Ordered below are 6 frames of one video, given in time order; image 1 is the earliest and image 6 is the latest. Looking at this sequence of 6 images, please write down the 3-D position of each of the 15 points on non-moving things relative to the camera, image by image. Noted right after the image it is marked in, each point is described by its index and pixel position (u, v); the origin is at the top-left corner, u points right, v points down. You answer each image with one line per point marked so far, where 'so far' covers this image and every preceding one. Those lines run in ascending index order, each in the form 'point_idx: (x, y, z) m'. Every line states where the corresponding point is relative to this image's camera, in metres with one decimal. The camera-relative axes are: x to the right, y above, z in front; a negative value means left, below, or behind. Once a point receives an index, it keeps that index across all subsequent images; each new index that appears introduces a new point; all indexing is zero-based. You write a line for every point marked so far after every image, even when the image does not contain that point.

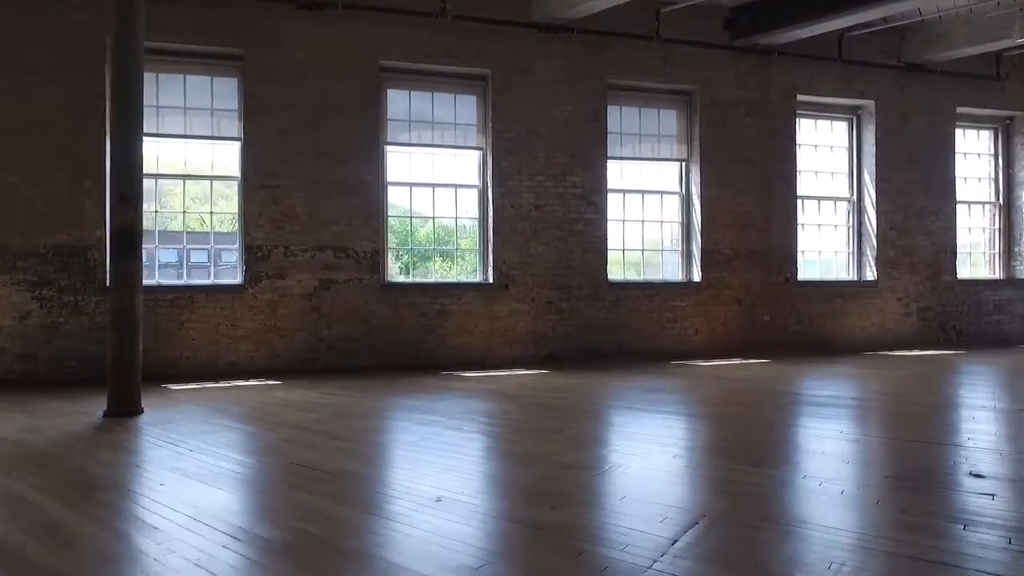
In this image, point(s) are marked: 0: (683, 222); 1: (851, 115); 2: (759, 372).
0: (+2.8, +1.1, +10.1) m
1: (+6.0, +3.0, +10.9) m
2: (+3.3, -1.1, +8.4) m
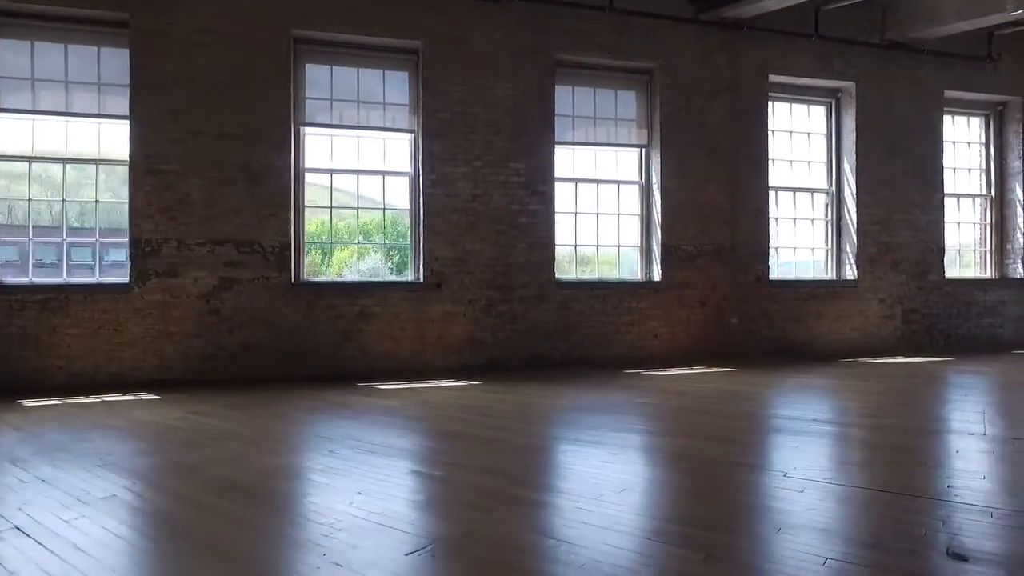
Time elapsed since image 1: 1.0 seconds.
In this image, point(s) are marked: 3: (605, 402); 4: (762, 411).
0: (+1.9, +1.1, +9.1) m
1: (+5.1, +3.0, +10.0) m
2: (+2.5, -1.1, +7.4) m
3: (+1.0, -1.1, +6.4) m
4: (+2.4, -1.1, +5.9) m
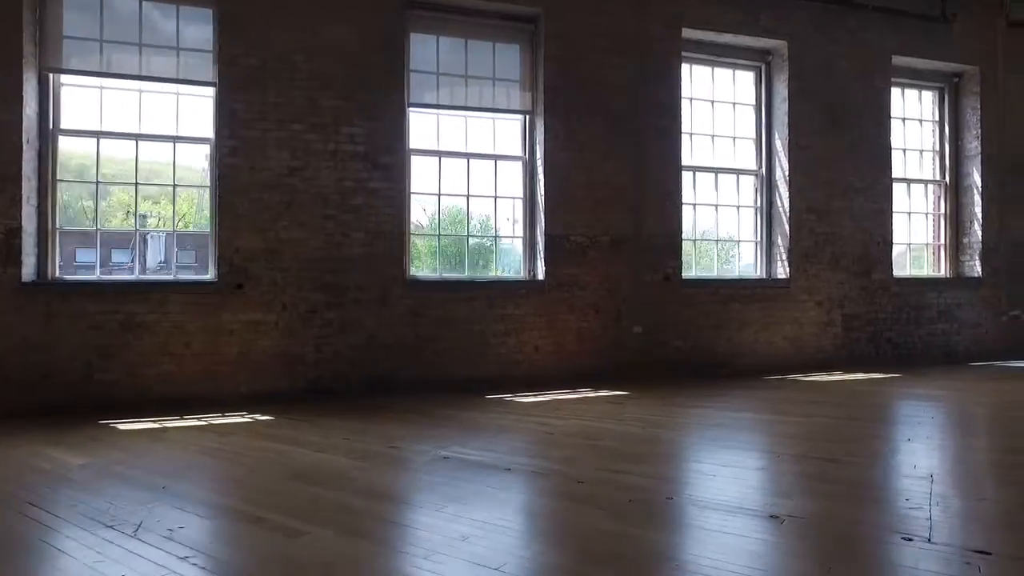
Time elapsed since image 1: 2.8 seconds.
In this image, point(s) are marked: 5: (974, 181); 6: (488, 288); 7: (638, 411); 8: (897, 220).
0: (+0.2, +1.1, +7.3) m
1: (+3.3, +3.0, +8.3) m
2: (+0.8, -1.1, +5.6) m
3: (-0.7, -1.1, +4.6) m
4: (+0.8, -1.1, +4.1) m
5: (+6.8, +1.6, +9.2) m
6: (-0.3, 0.0, +6.8) m
7: (+1.1, -1.1, +5.4) m
8: (+5.6, +1.0, +9.0) m
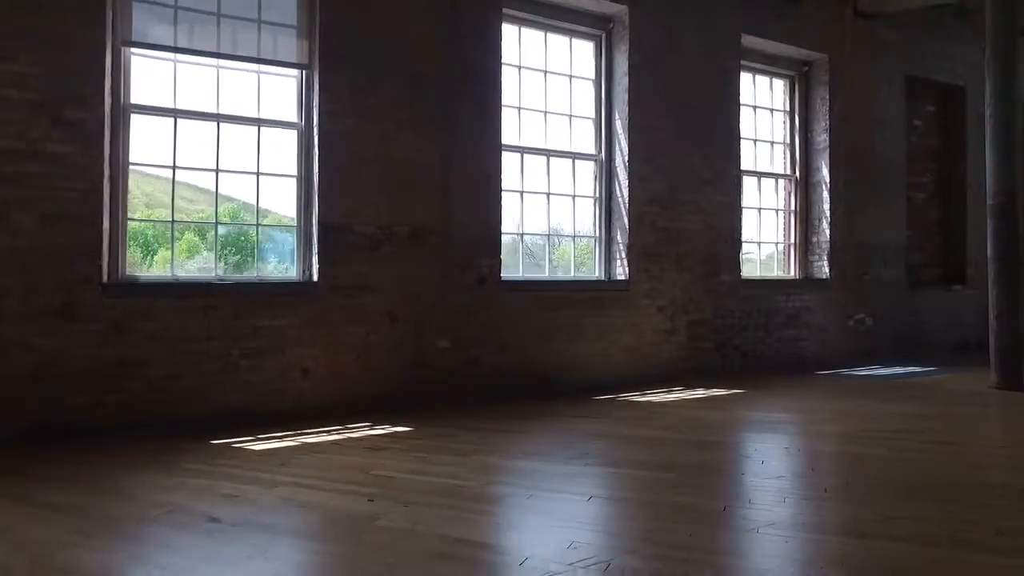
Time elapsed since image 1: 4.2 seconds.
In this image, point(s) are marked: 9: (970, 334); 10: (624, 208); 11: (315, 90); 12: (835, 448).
0: (-1.9, +1.0, +5.7) m
1: (+1.0, +3.0, +7.2) m
2: (-1.0, -1.1, +4.1) m
3: (-2.3, -1.2, +2.9) m
4: (-0.8, -1.1, +2.6) m
5: (+4.3, +1.6, +8.7) m
6: (-2.3, 0.0, +5.1) m
7: (-0.7, -1.1, +4.0) m
8: (+3.2, +1.0, +8.3) m
9: (+7.4, -0.7, +10.0) m
10: (+1.3, +0.9, +7.1) m
11: (-1.8, +1.8, +5.7) m
12: (+2.2, -1.1, +4.1) m
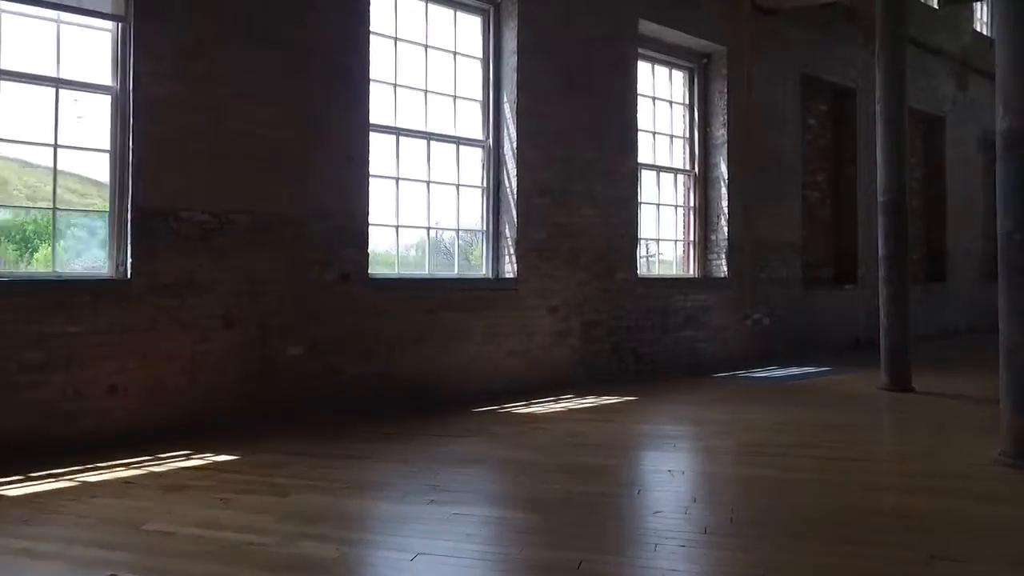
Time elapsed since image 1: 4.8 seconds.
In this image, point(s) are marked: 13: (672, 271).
0: (-3.0, +1.0, +4.7) m
1: (-0.3, +3.0, +6.6) m
2: (-1.9, -1.1, +3.2) m
3: (-3.0, -1.2, +1.8) m
4: (-1.5, -1.1, +1.8) m
5: (+2.8, +1.6, +8.4) m
6: (-3.3, 0.0, +4.1) m
7: (-1.6, -1.1, +3.2) m
8: (+1.7, +1.0, +7.9) m
9: (+5.7, -0.7, +10.1) m
10: (0.0, +0.9, +6.5) m
11: (-2.9, +1.8, +4.7) m
12: (+1.2, -1.1, +3.7) m
13: (+2.1, +0.2, +8.2) m
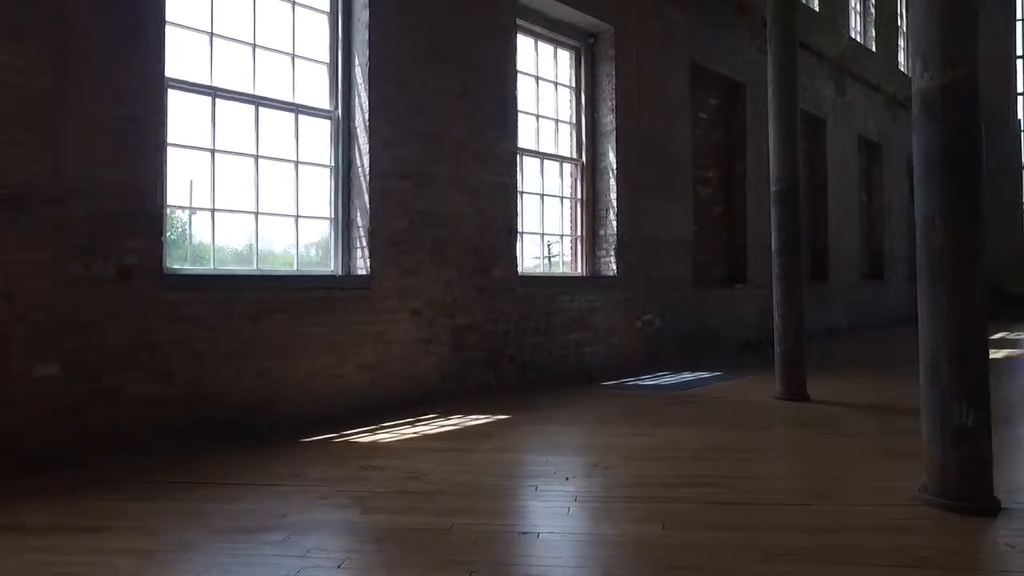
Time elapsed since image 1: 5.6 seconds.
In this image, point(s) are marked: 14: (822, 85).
0: (-4.0, +1.0, +3.2) m
1: (-1.6, +3.0, +5.5) m
2: (-2.7, -1.1, +1.9) m
3: (-3.6, -1.1, +0.4) m
4: (-2.0, -1.1, +0.6) m
5: (+1.2, +1.6, +7.8) m
6: (-4.2, 0.0, +2.6) m
7: (-2.3, -1.1, +1.9) m
8: (+0.2, +1.0, +7.1) m
9: (+3.8, -0.7, +9.9) m
10: (-1.3, +0.9, +5.4) m
11: (-3.8, +1.8, +3.2) m
12: (+0.4, -1.0, +2.8) m
13: (+0.6, +0.2, +7.4) m
14: (+6.0, +3.9, +11.9) m
